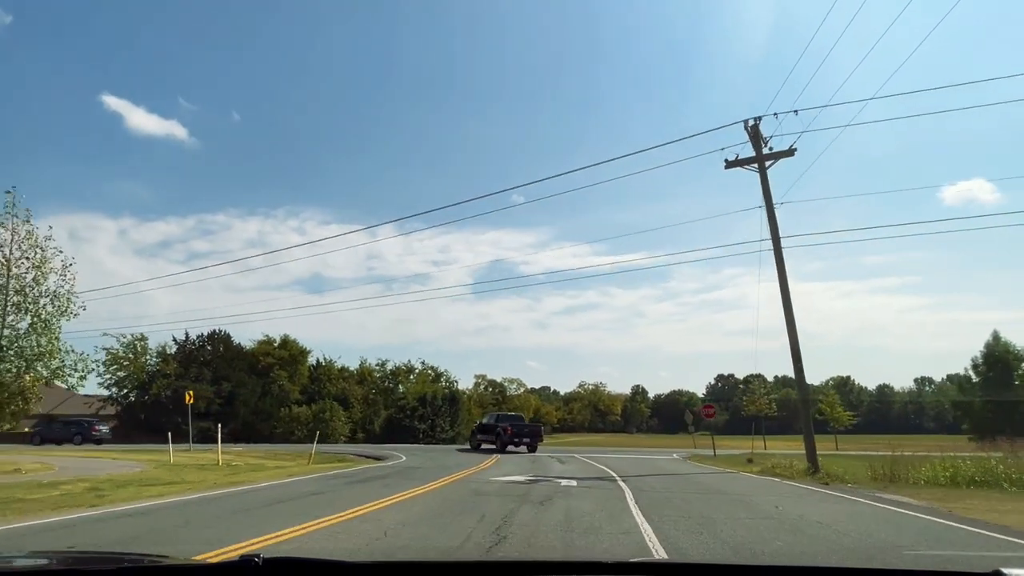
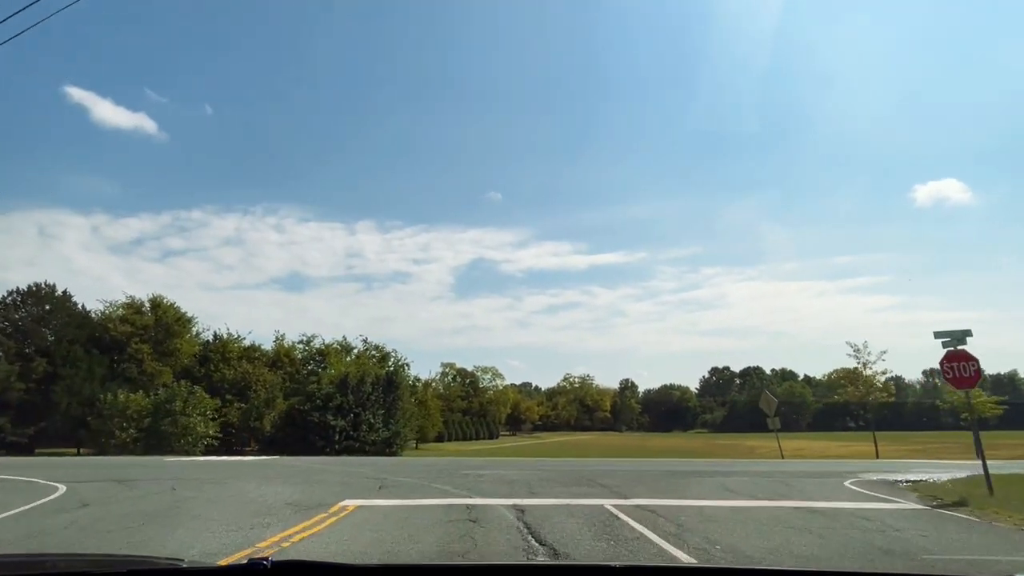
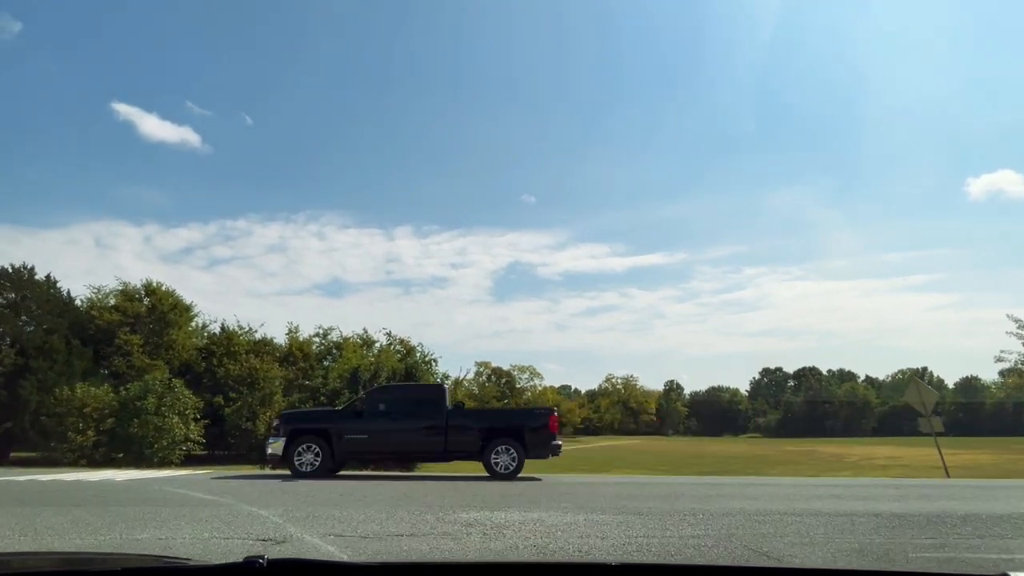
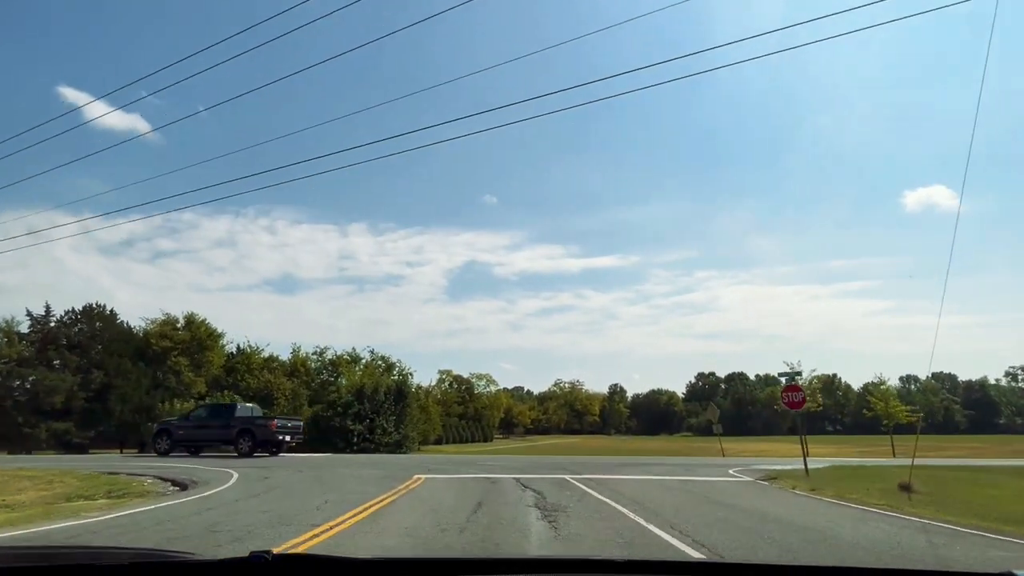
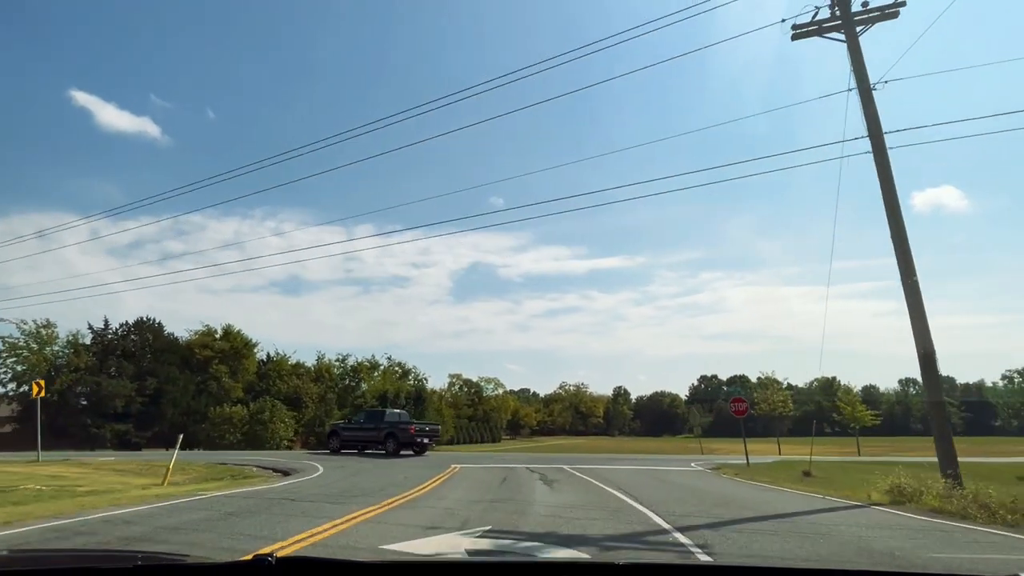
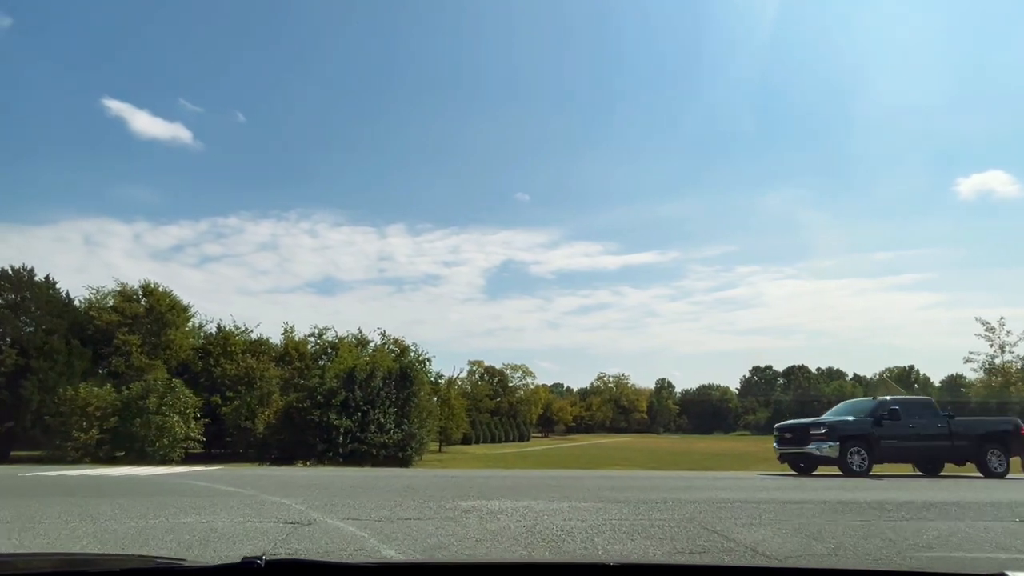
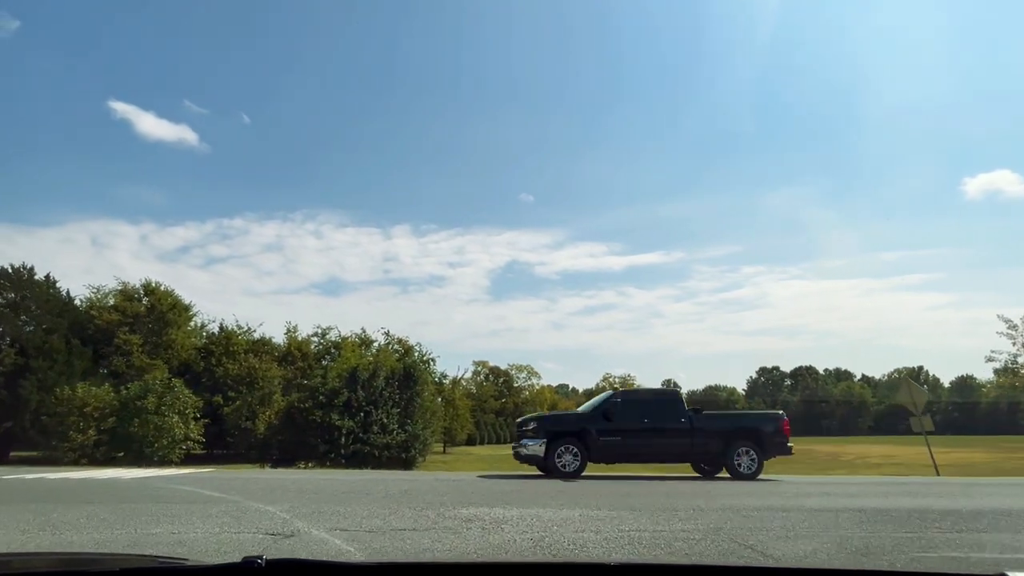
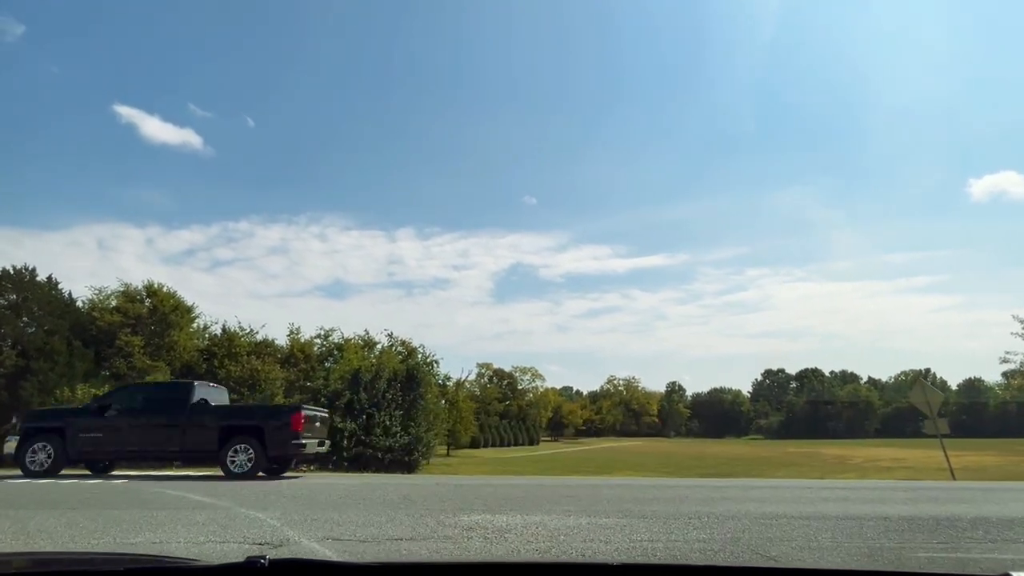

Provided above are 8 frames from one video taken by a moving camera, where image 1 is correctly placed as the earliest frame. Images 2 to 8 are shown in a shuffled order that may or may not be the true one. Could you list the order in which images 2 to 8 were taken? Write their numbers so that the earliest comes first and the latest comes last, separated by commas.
5, 4, 2, 6, 7, 3, 8
